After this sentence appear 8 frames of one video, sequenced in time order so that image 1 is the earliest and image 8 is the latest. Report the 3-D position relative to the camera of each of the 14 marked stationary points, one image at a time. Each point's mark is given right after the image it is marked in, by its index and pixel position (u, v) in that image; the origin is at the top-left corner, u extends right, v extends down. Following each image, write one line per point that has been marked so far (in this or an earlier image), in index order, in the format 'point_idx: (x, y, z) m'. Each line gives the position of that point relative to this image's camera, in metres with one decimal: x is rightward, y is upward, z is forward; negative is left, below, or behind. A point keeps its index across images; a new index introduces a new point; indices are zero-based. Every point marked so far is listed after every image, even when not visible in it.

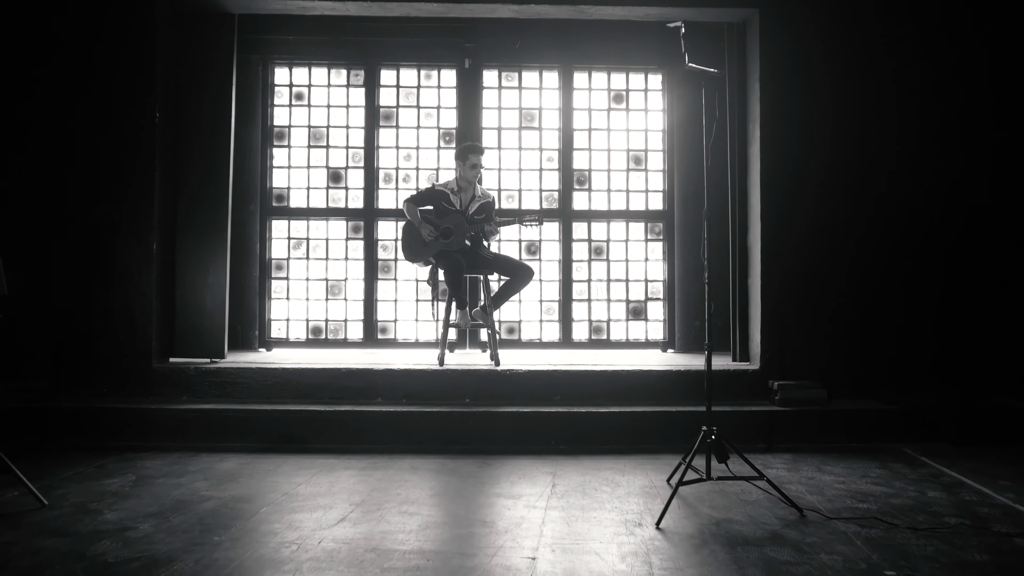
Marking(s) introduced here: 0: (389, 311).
0: (-1.0, -0.2, +5.5) m
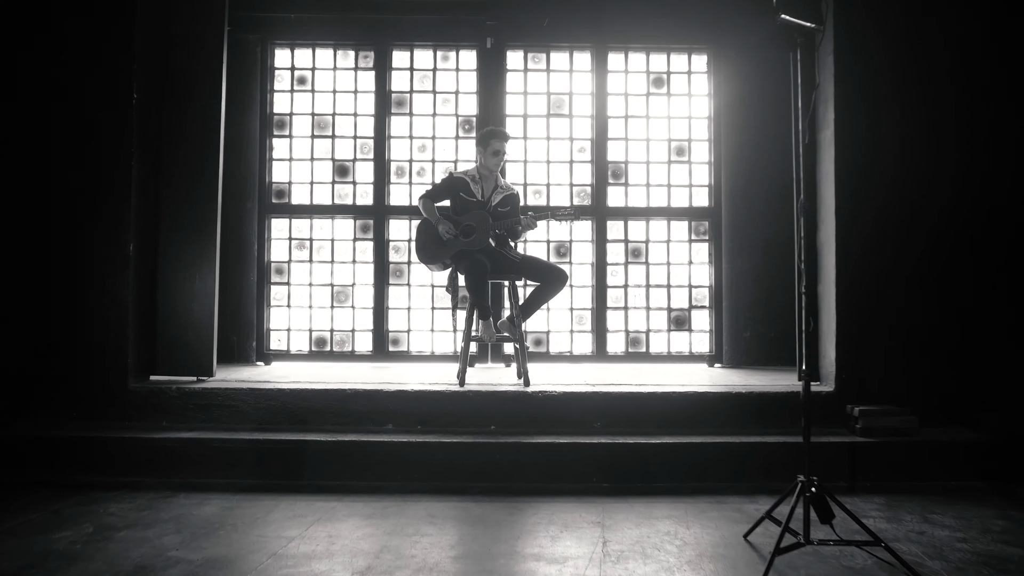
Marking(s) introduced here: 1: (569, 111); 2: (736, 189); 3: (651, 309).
0: (-0.8, -0.2, +4.9) m
1: (+0.4, +1.3, +5.0) m
2: (+1.6, +0.7, +4.9) m
3: (+1.0, -0.2, +5.0) m
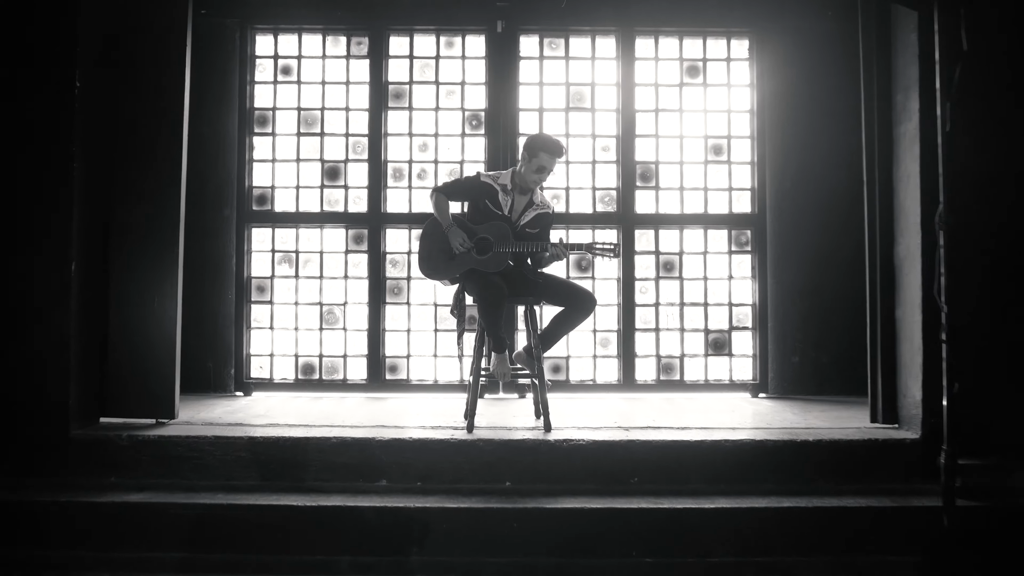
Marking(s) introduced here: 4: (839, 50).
0: (-0.7, -0.3, +4.3) m
1: (+0.5, +1.2, +4.4) m
2: (+1.7, +0.6, +4.3) m
3: (+1.1, -0.3, +4.3) m
4: (+2.0, +1.5, +4.3) m
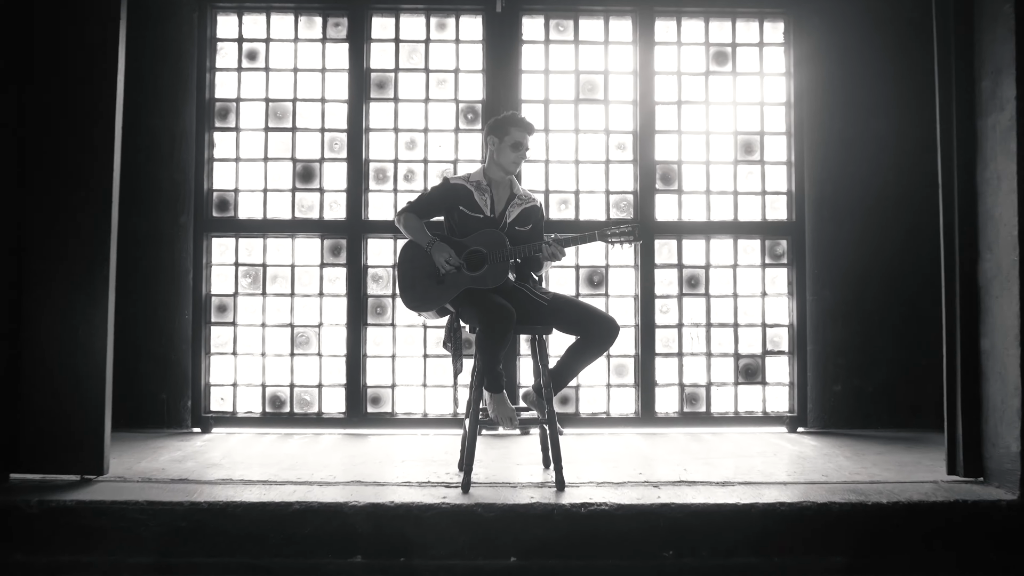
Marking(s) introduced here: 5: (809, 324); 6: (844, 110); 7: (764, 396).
0: (-0.7, -0.5, +3.7) m
1: (+0.5, +1.1, +3.8) m
2: (+1.7, +0.5, +3.8) m
3: (+1.1, -0.4, +3.8) m
4: (+2.0, +1.4, +3.8) m
5: (+1.6, -0.2, +3.8) m
6: (+1.8, +1.0, +3.8) m
7: (+1.4, -0.6, +3.8) m
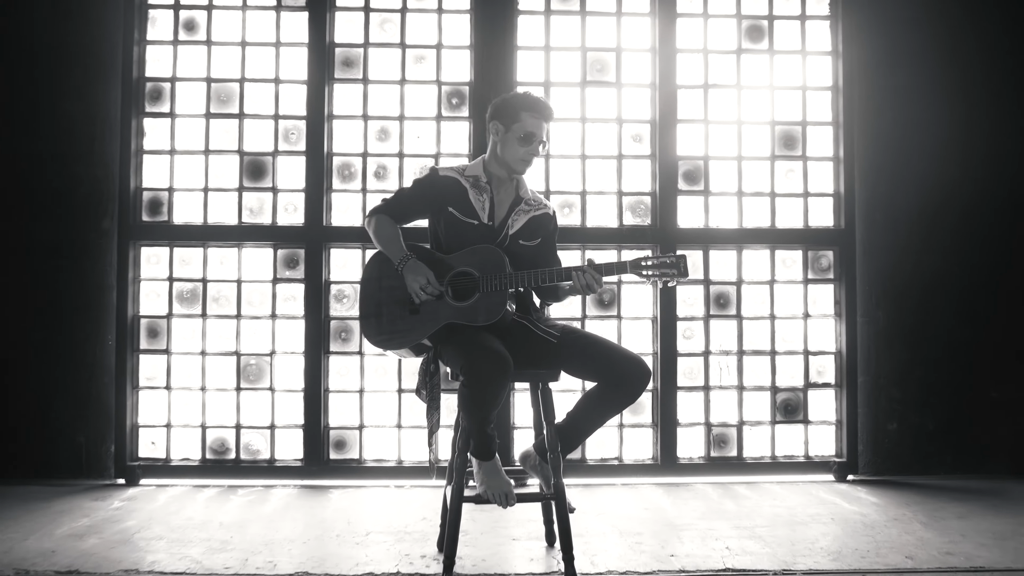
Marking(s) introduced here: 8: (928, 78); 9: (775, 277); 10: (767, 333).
0: (-0.7, -0.5, +3.1) m
1: (+0.5, +1.0, +3.2) m
2: (+1.6, +0.4, +3.1) m
3: (+1.1, -0.5, +3.2) m
4: (+2.0, +1.3, +3.2) m
5: (+1.6, -0.3, +3.2) m
6: (+1.8, +0.9, +3.2) m
7: (+1.3, -0.7, +3.2) m
8: (+1.9, +1.0, +3.2) m
9: (+1.2, +0.1, +3.2) m
10: (+1.2, -0.2, +3.2) m
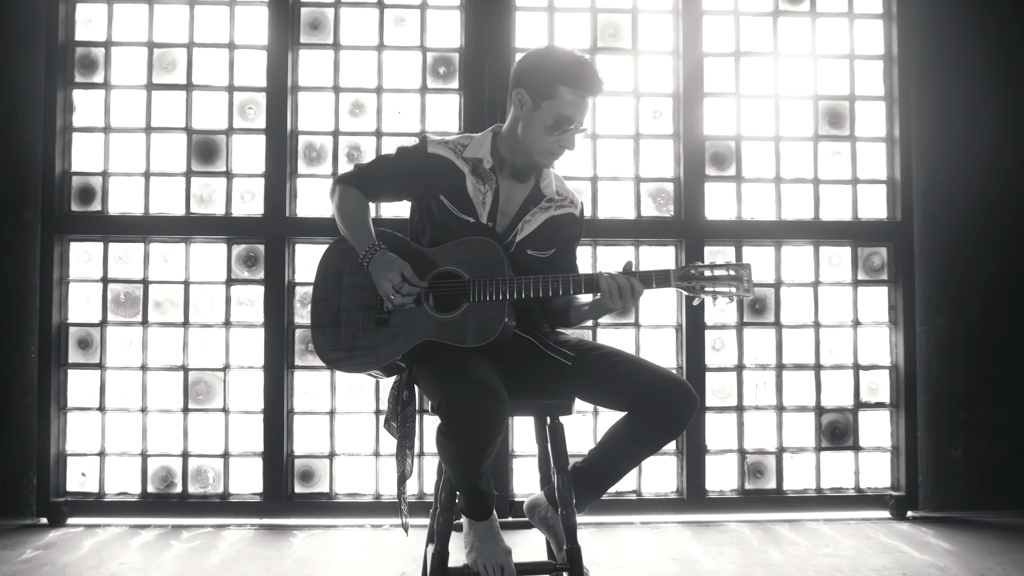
0: (-0.7, -0.6, +2.6) m
1: (+0.5, +1.0, +2.7) m
2: (+1.6, +0.4, +2.7) m
3: (+1.1, -0.5, +2.7) m
4: (+2.0, +1.3, +2.7) m
5: (+1.6, -0.3, +2.7) m
6: (+1.8, +0.9, +2.7) m
7: (+1.3, -0.7, +2.7) m
8: (+1.9, +0.9, +2.7) m
9: (+1.2, 0.0, +2.7) m
10: (+1.2, -0.2, +2.7) m
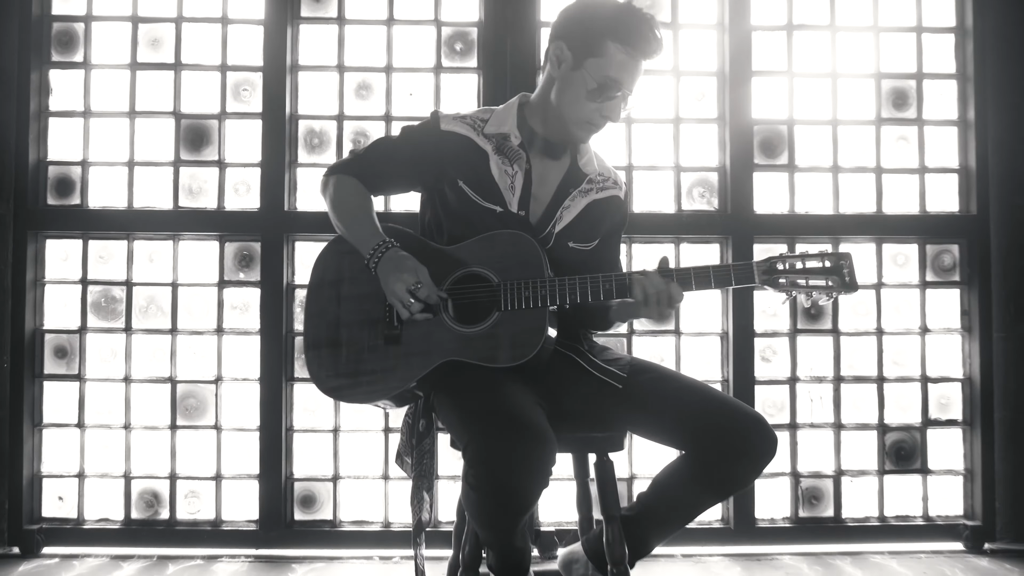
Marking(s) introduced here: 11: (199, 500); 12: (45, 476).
0: (-0.6, -0.6, +2.3) m
1: (+0.5, +0.9, +2.4) m
2: (+1.7, +0.4, +2.4) m
3: (+1.1, -0.5, +2.4) m
4: (+2.1, +1.3, +2.4) m
5: (+1.7, -0.3, +2.4) m
6: (+1.9, +0.9, +2.4) m
7: (+1.4, -0.7, +2.4) m
8: (+2.0, +0.9, +2.4) m
9: (+1.3, 0.0, +2.4) m
10: (+1.2, -0.2, +2.4) m
11: (-1.0, -0.7, +2.3) m
12: (-1.6, -0.6, +2.3) m
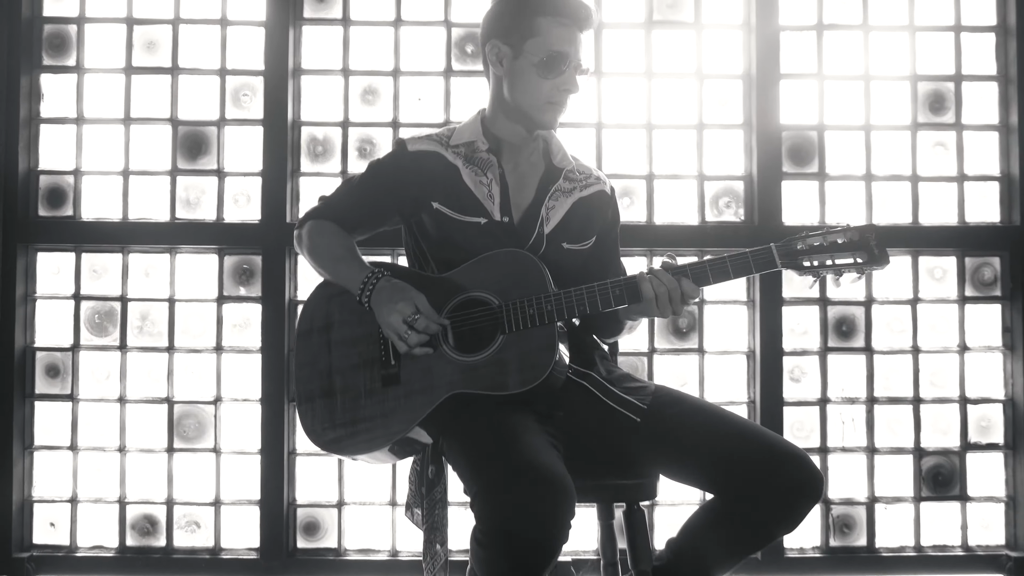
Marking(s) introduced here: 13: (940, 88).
0: (-0.6, -0.6, +2.2) m
1: (+0.6, +0.9, +2.3) m
2: (+1.8, +0.3, +2.2) m
3: (+1.2, -0.5, +2.2) m
4: (+2.1, +1.2, +2.2) m
5: (+1.7, -0.3, +2.2) m
6: (+1.9, +0.8, +2.2) m
7: (+1.5, -0.8, +2.3) m
8: (+2.0, +0.9, +2.2) m
9: (+1.3, 0.0, +2.3) m
10: (+1.3, -0.3, +2.3) m
11: (-1.0, -0.8, +2.2) m
12: (-1.5, -0.7, +2.2) m
13: (+1.4, +0.7, +2.3) m
